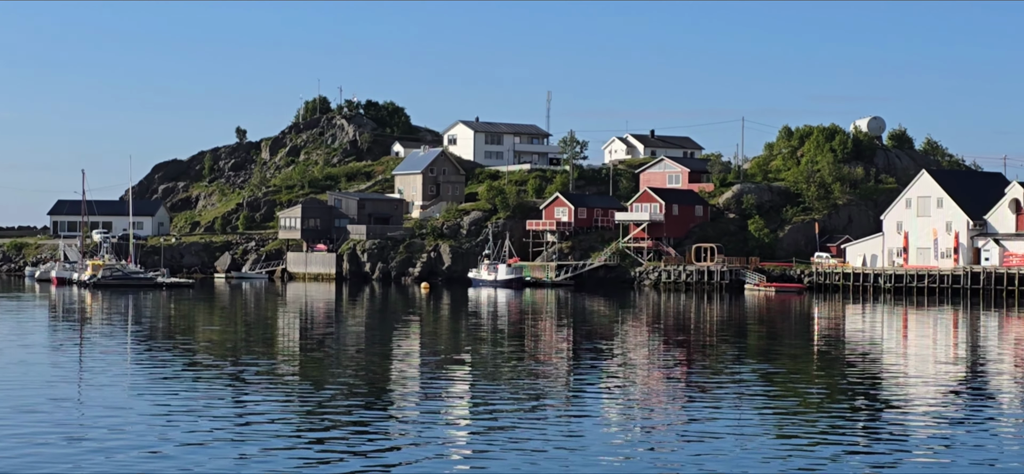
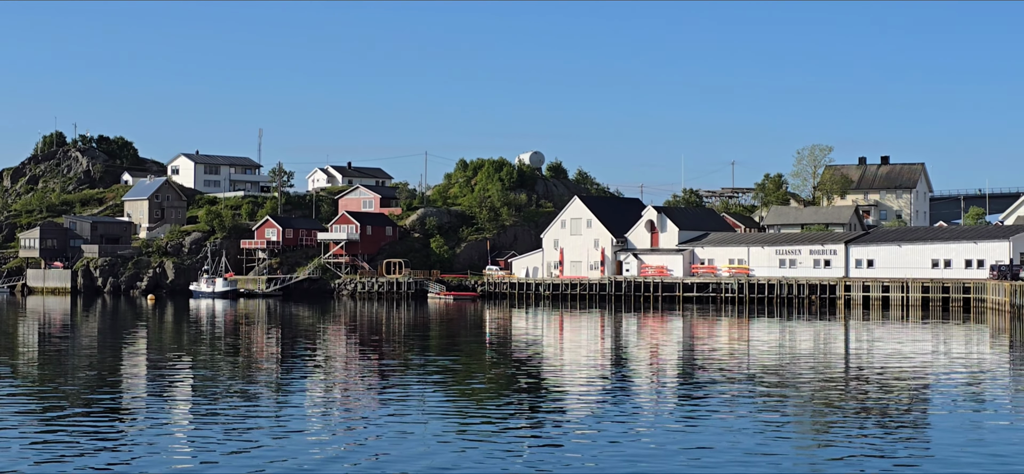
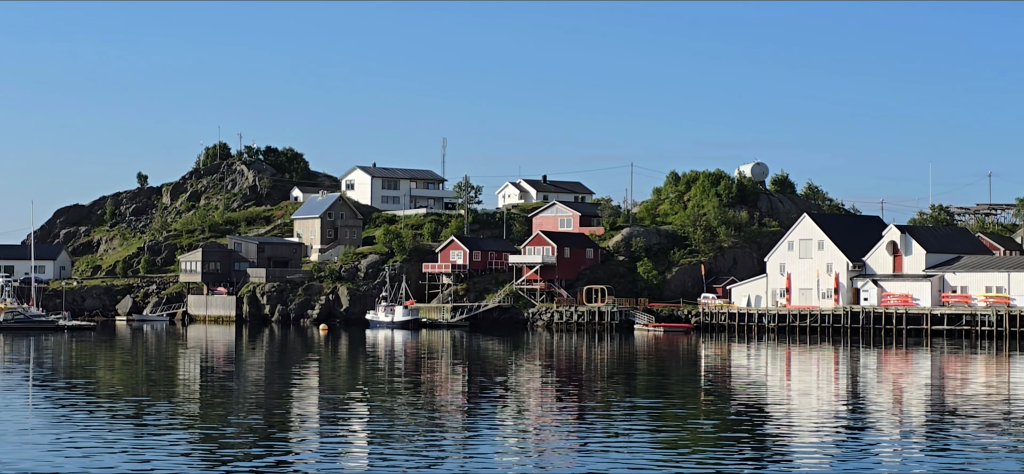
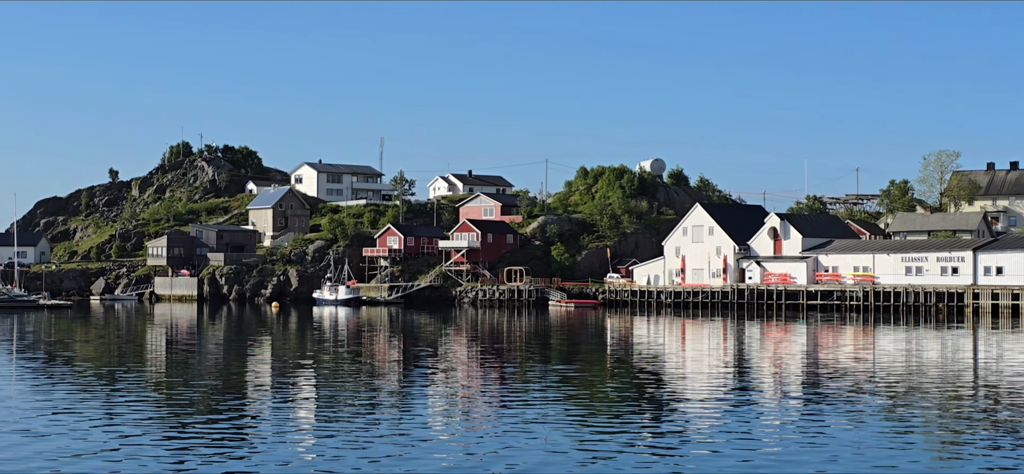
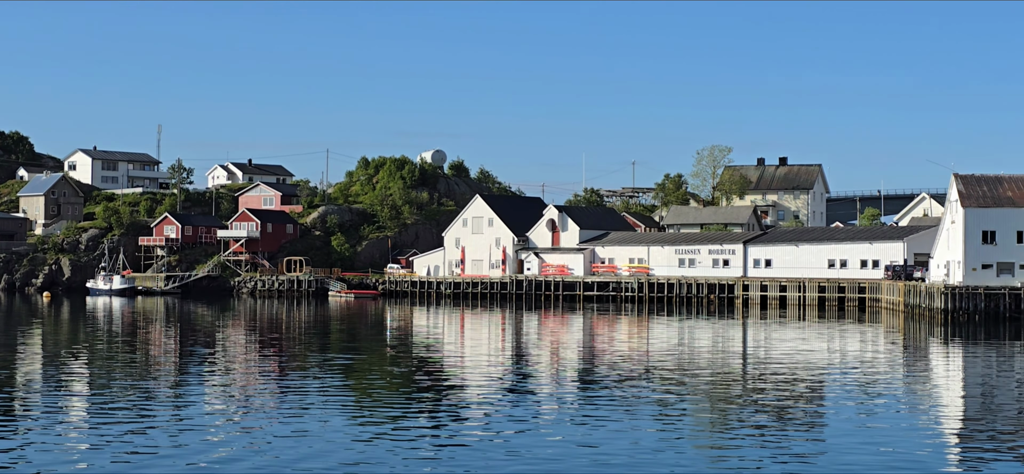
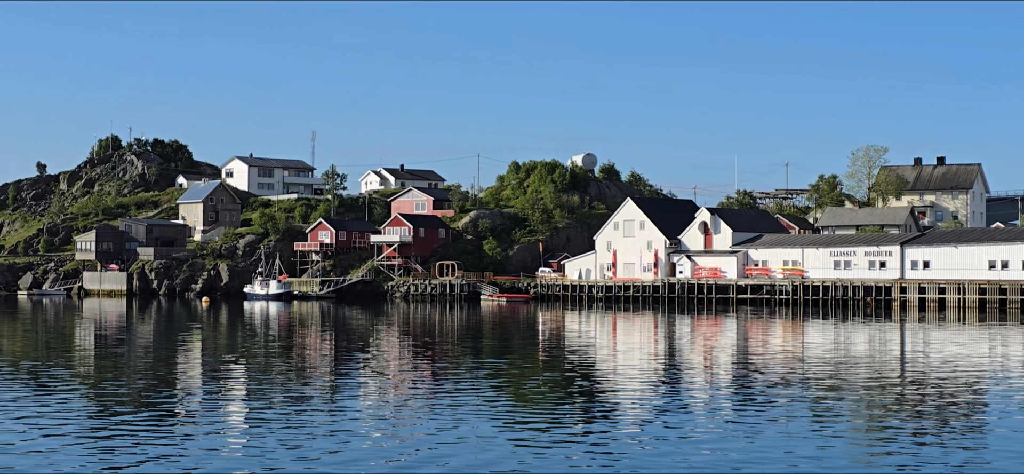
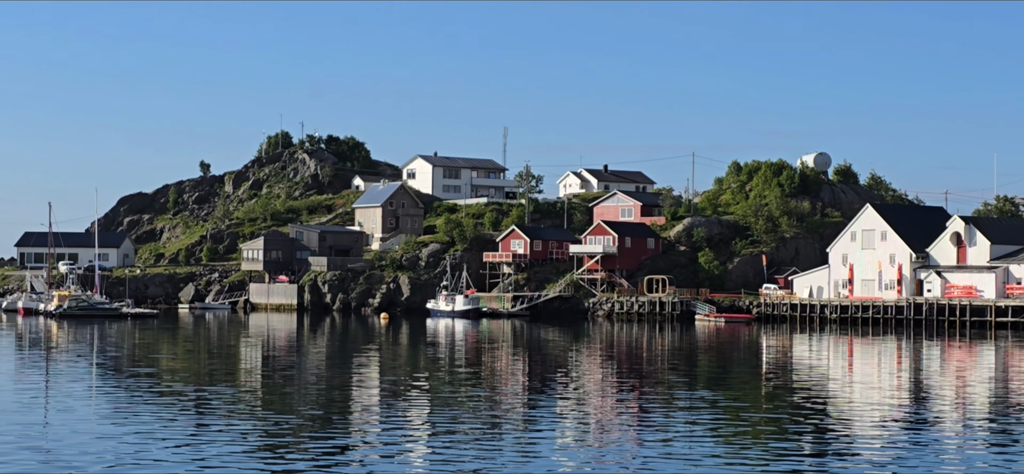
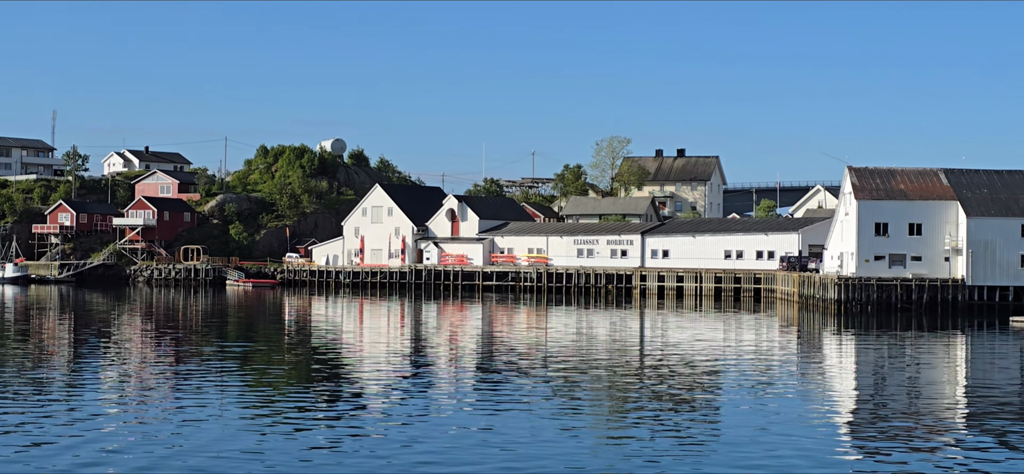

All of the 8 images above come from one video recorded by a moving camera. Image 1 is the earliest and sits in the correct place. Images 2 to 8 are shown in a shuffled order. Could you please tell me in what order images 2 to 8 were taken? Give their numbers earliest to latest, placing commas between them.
7, 3, 4, 6, 2, 5, 8
